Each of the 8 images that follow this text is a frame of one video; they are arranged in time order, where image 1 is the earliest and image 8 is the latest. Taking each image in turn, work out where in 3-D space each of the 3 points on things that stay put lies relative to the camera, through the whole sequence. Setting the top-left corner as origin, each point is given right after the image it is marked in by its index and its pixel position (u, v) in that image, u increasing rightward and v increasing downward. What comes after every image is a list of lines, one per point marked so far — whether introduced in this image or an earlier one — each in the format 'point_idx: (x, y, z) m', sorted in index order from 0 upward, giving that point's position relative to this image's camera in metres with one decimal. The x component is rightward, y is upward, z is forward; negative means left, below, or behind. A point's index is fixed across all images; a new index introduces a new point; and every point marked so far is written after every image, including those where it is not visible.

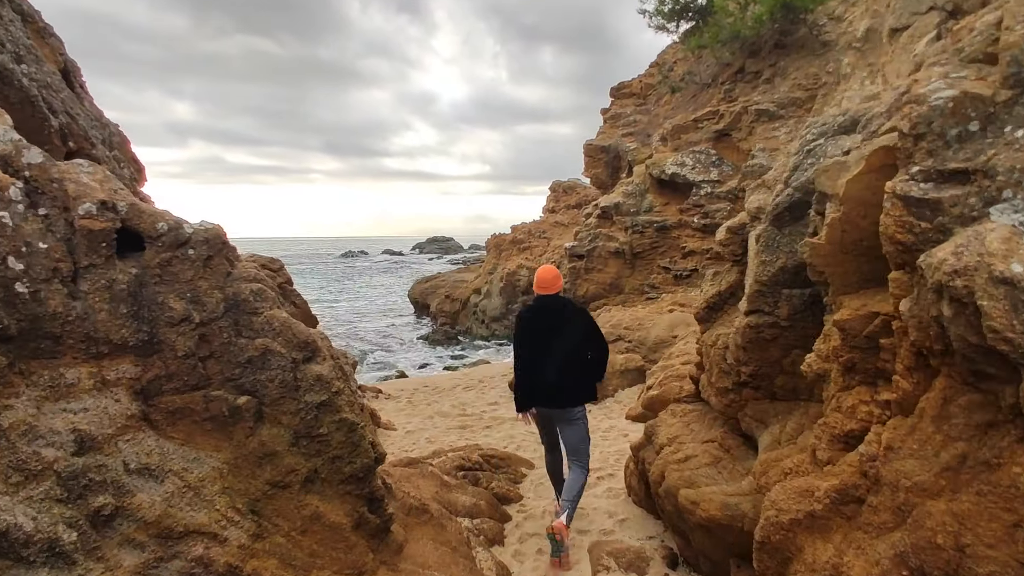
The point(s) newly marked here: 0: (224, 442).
0: (-1.3, -0.7, +2.7) m
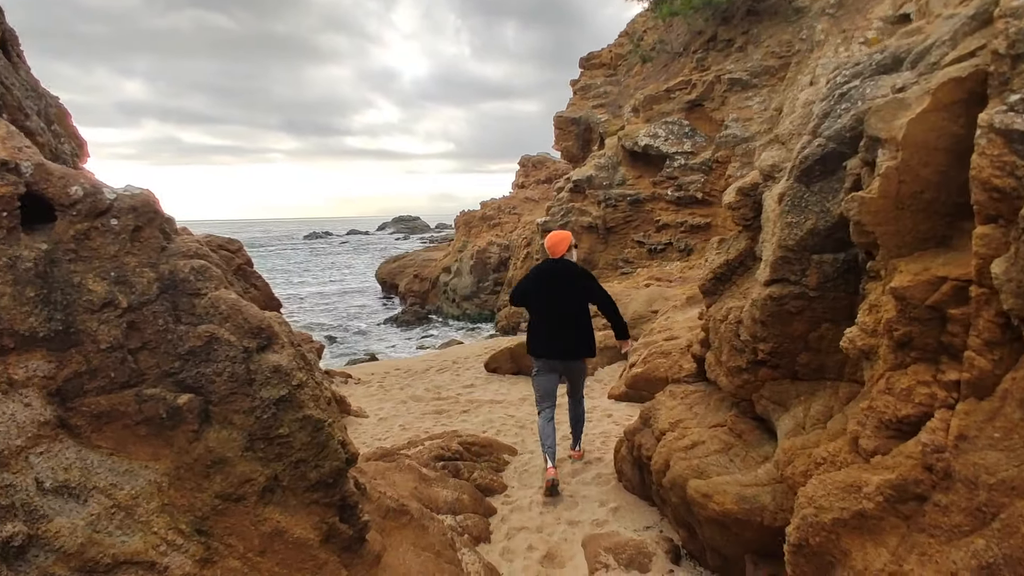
0: (-1.3, -0.6, +2.3) m
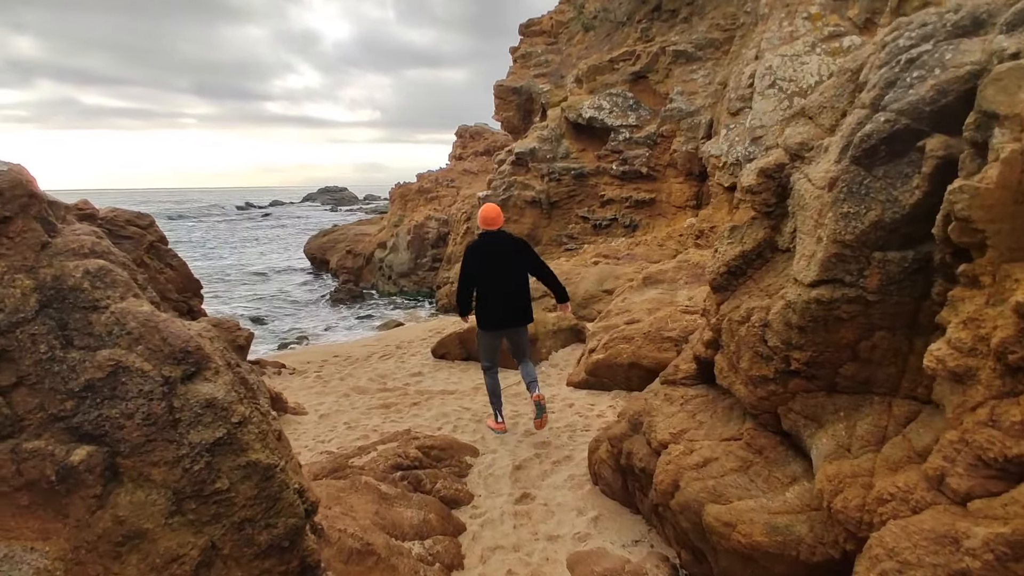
0: (-1.2, -0.6, +1.7) m
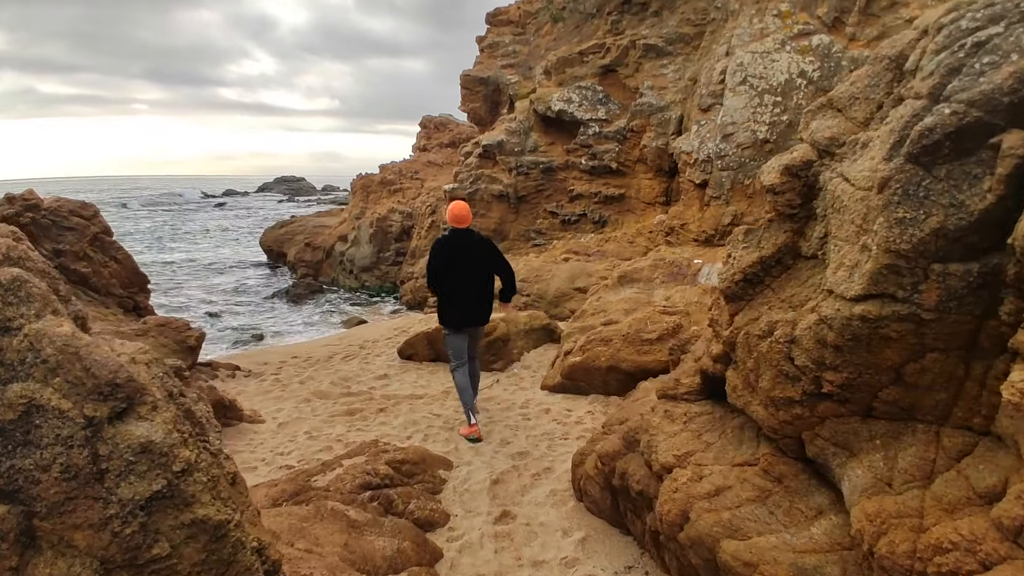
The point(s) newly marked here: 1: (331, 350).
0: (-1.2, -0.7, +1.3) m
1: (-2.5, -0.8, +8.6) m
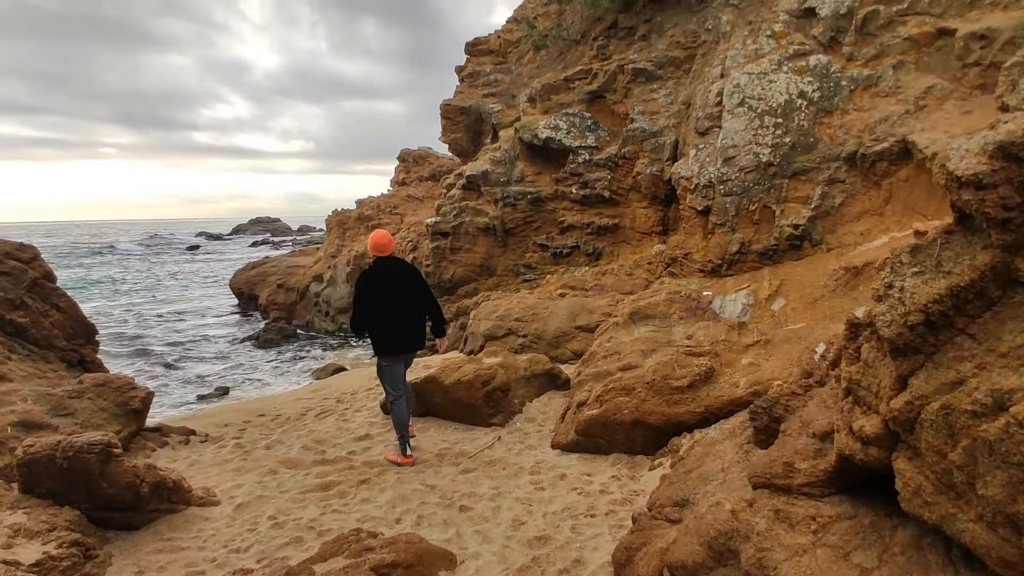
0: (-1.0, -0.8, +0.3) m
1: (-2.5, -1.4, +7.6) m
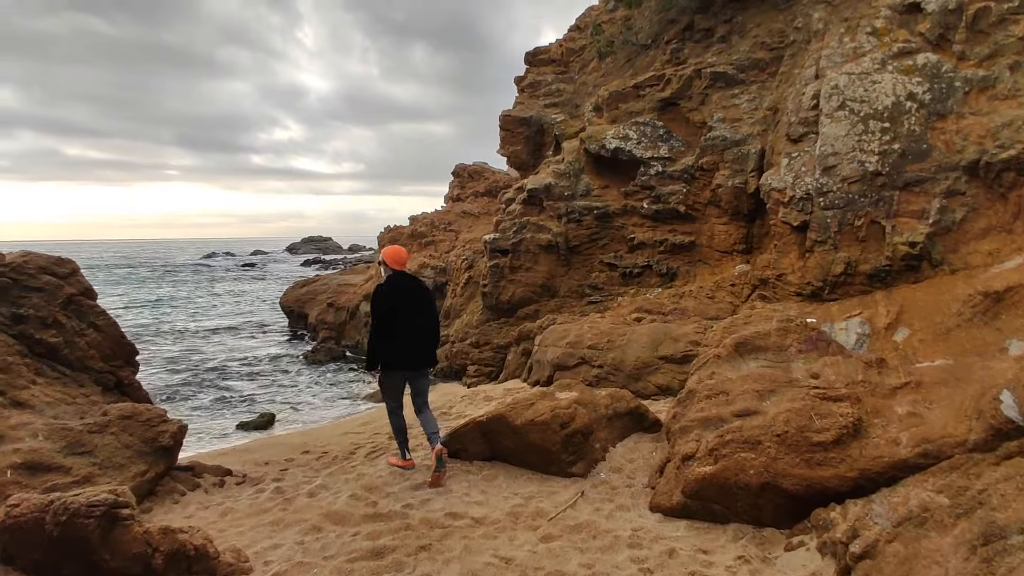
0: (-0.7, -0.8, -0.6) m
1: (-1.7, -1.6, +6.7) m
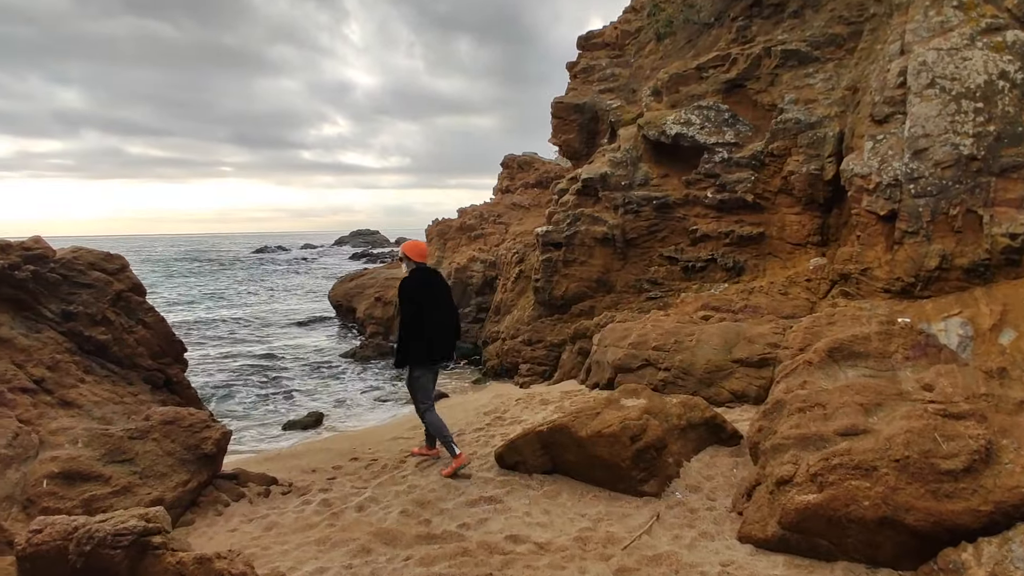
0: (-0.6, -0.8, -1.1) m
1: (-1.1, -1.6, +6.3) m
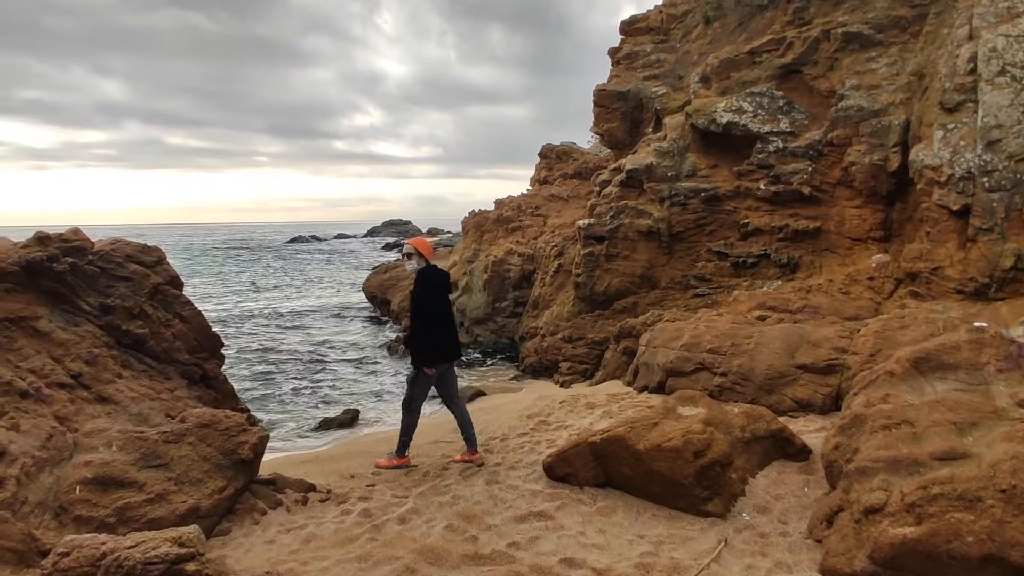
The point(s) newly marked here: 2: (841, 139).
0: (-0.5, -0.9, -1.4) m
1: (-0.7, -1.6, +6.1) m
2: (+4.9, +2.2, +9.4) m
